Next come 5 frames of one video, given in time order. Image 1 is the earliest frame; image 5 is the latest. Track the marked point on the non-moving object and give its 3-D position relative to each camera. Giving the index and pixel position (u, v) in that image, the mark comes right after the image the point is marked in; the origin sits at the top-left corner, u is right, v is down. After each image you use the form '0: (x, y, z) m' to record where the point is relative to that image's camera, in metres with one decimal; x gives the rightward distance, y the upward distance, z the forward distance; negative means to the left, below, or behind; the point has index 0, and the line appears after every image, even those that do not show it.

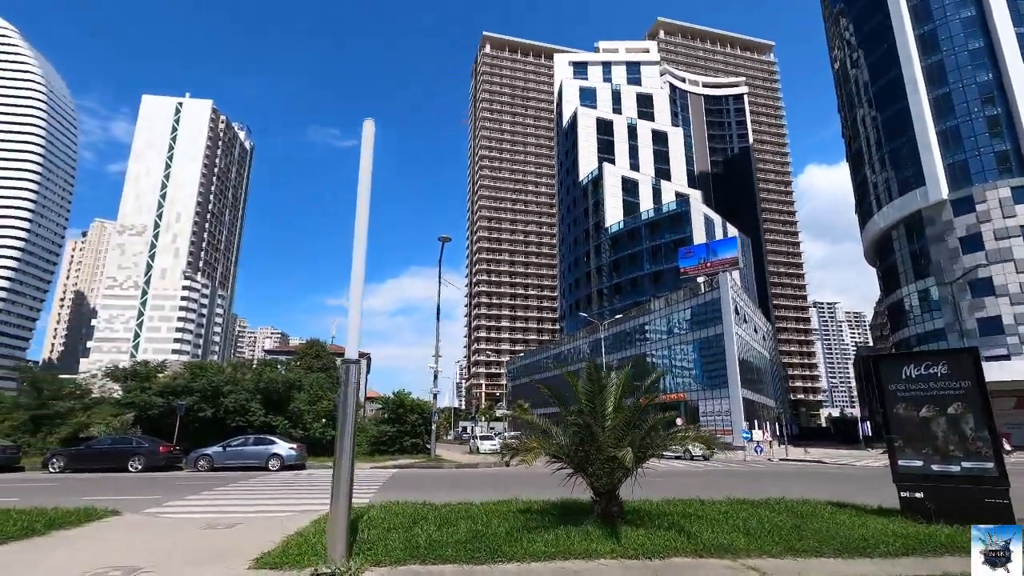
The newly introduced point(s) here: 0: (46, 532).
0: (-5.6, -2.9, +6.8) m
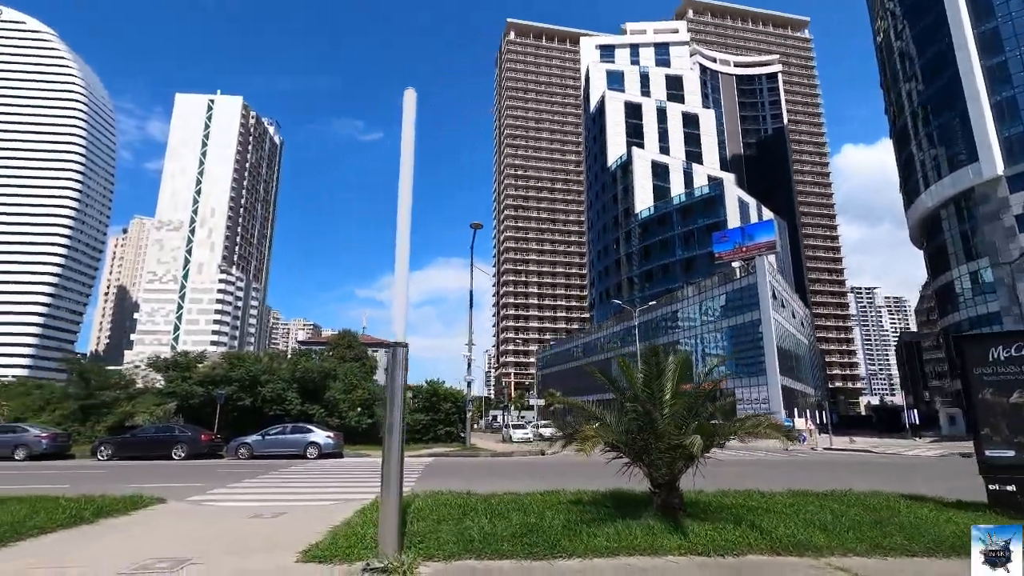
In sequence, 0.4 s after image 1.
0: (-5.0, -2.8, +6.8) m
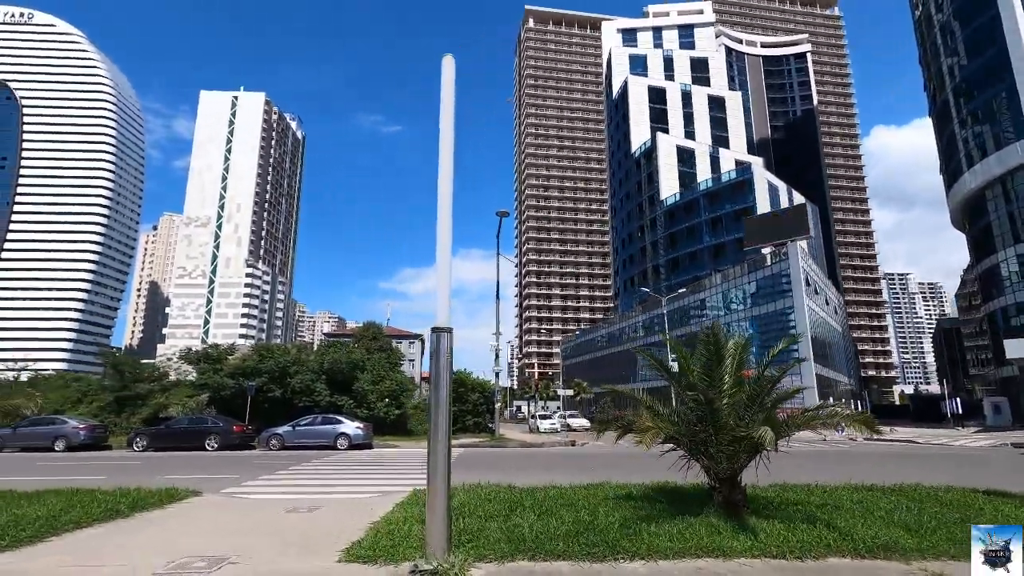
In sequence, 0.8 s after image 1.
0: (-4.5, -2.6, +6.7) m
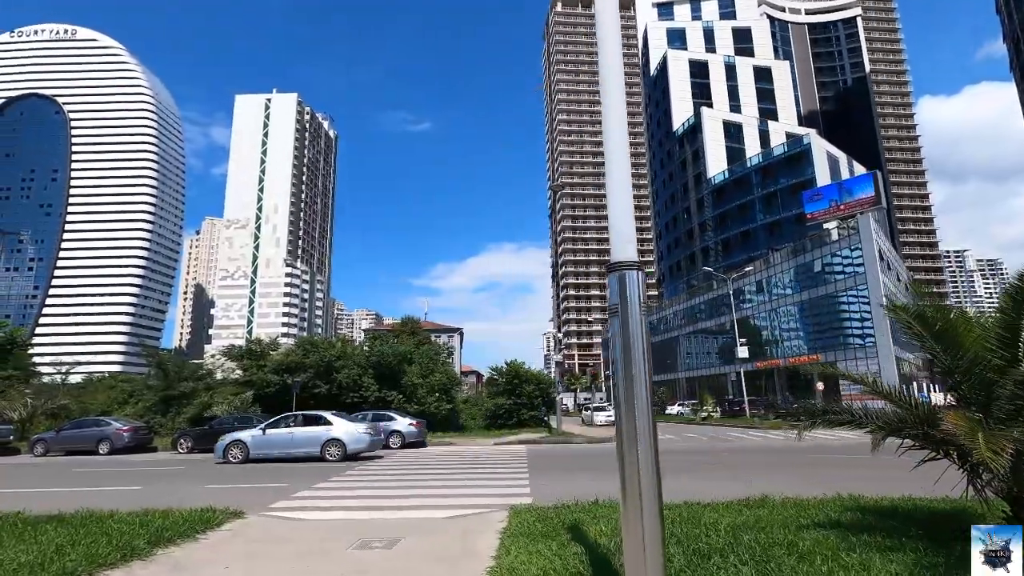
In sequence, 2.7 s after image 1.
0: (-3.2, -2.3, +5.0) m
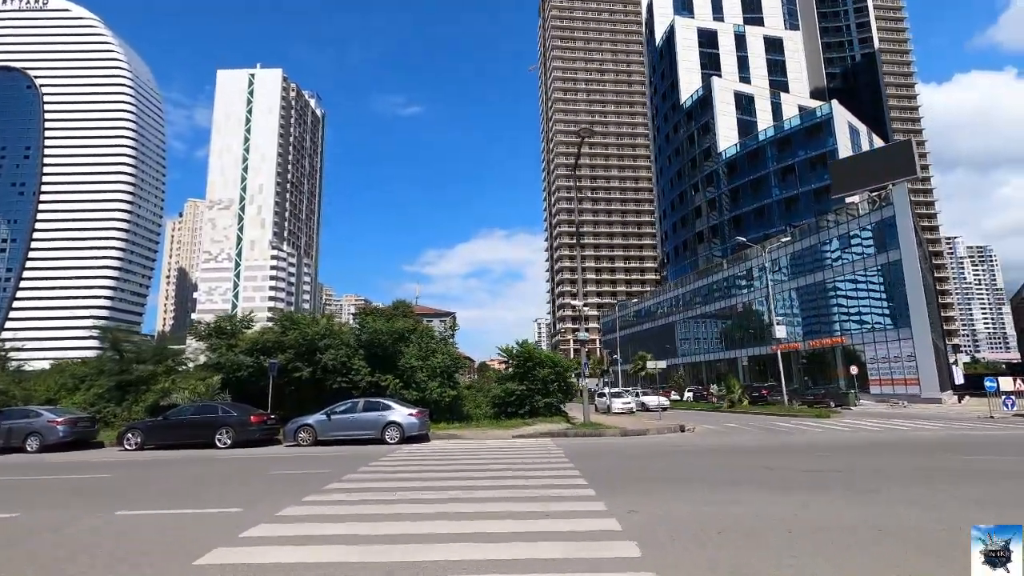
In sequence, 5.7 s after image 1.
0: (-2.2, -1.5, +1.5) m
